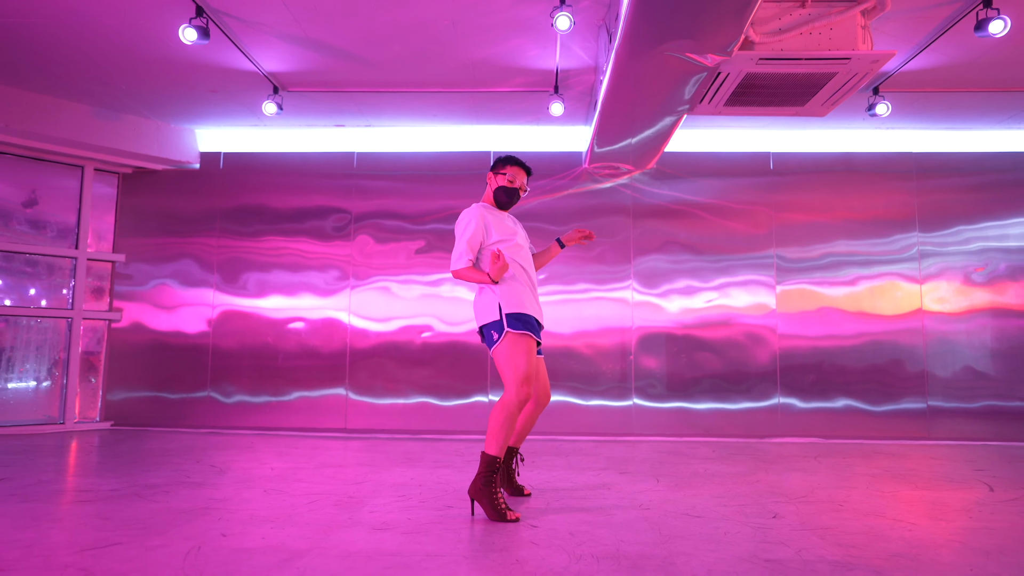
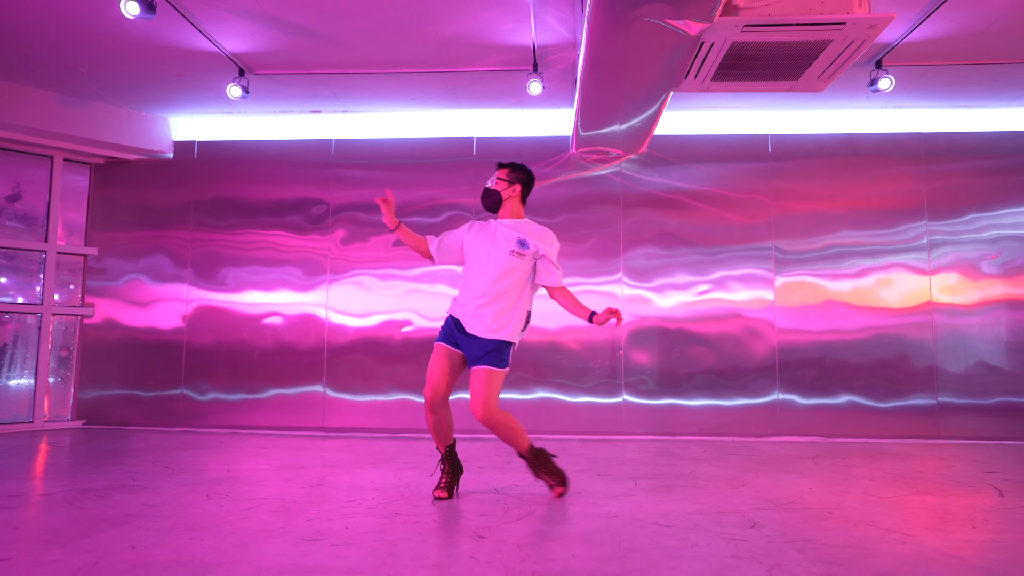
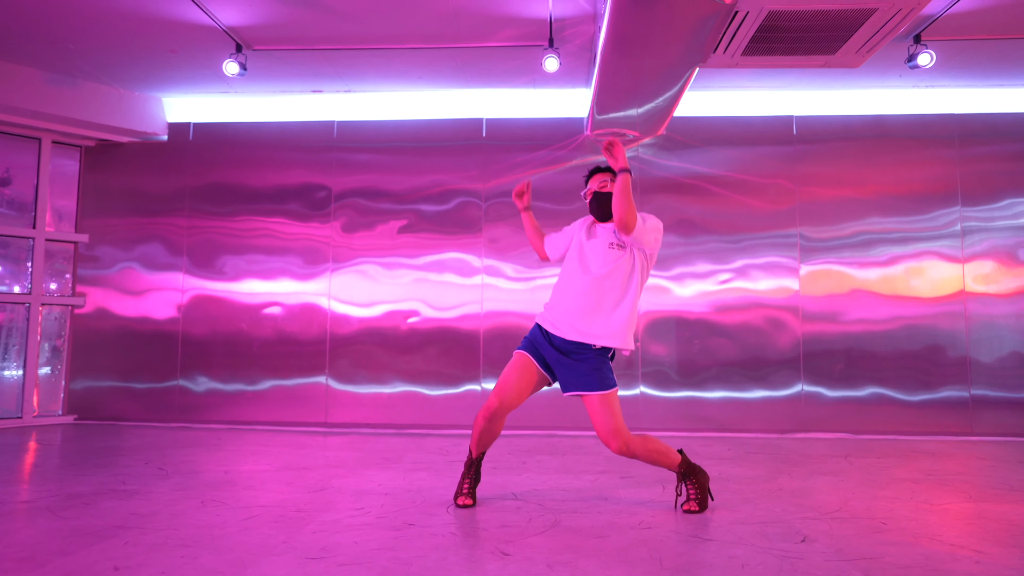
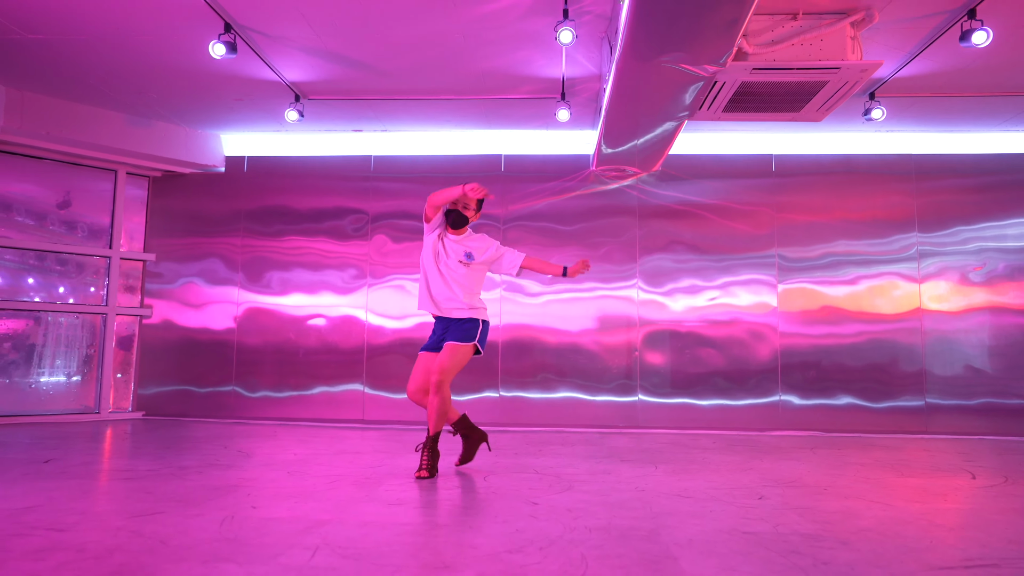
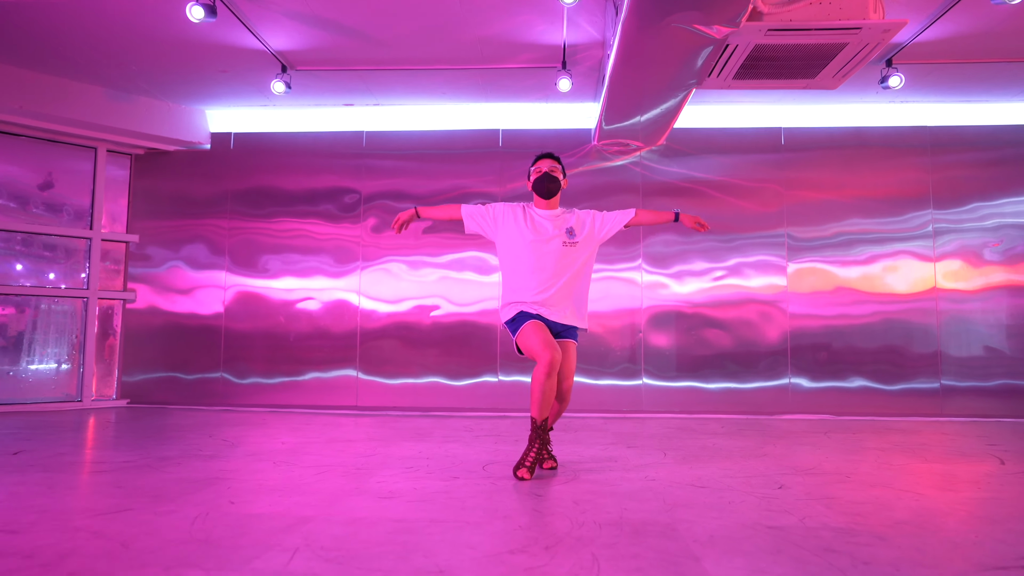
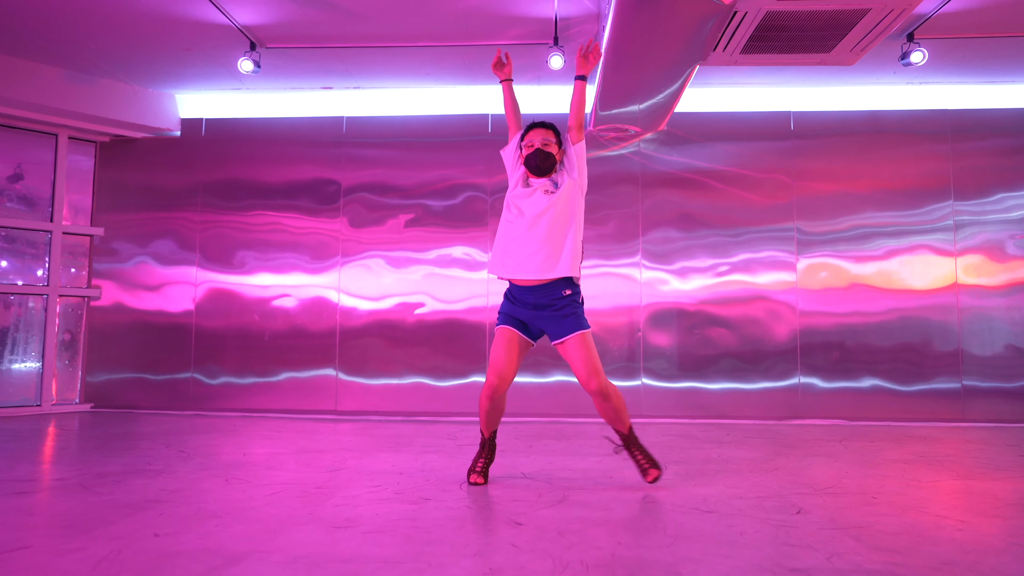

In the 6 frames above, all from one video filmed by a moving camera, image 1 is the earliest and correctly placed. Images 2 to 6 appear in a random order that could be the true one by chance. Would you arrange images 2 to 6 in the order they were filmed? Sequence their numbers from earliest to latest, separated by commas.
5, 6, 3, 2, 4
